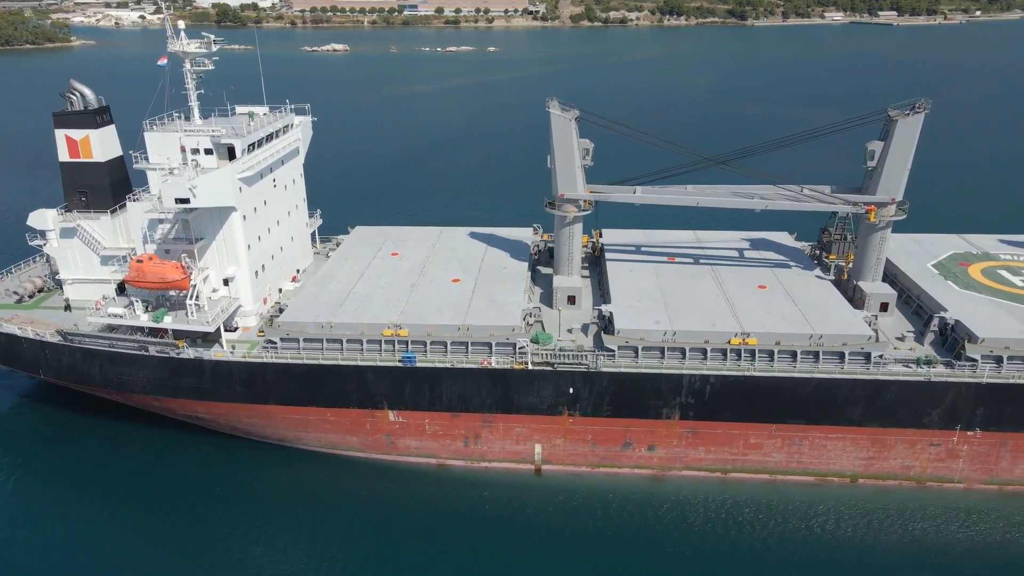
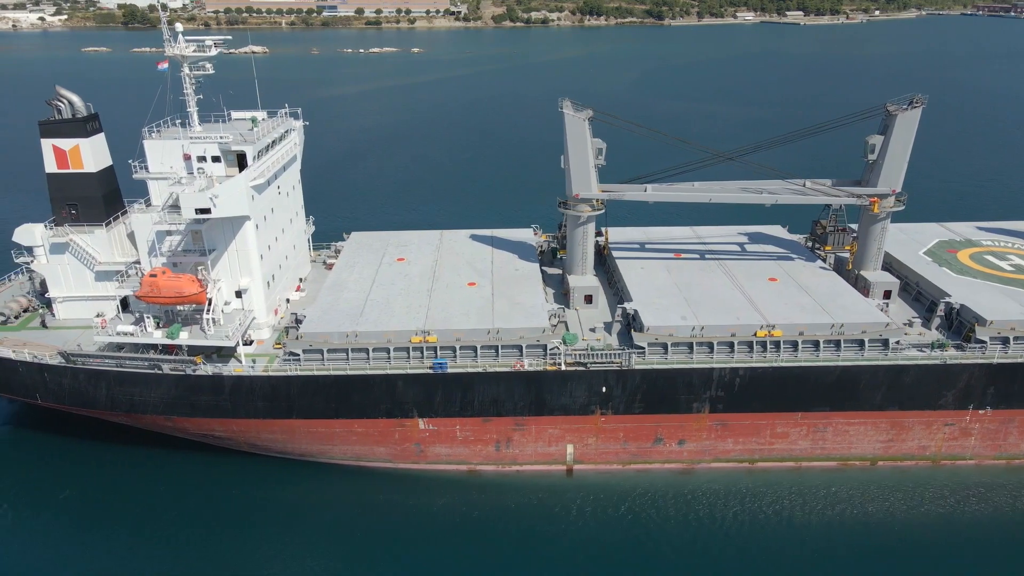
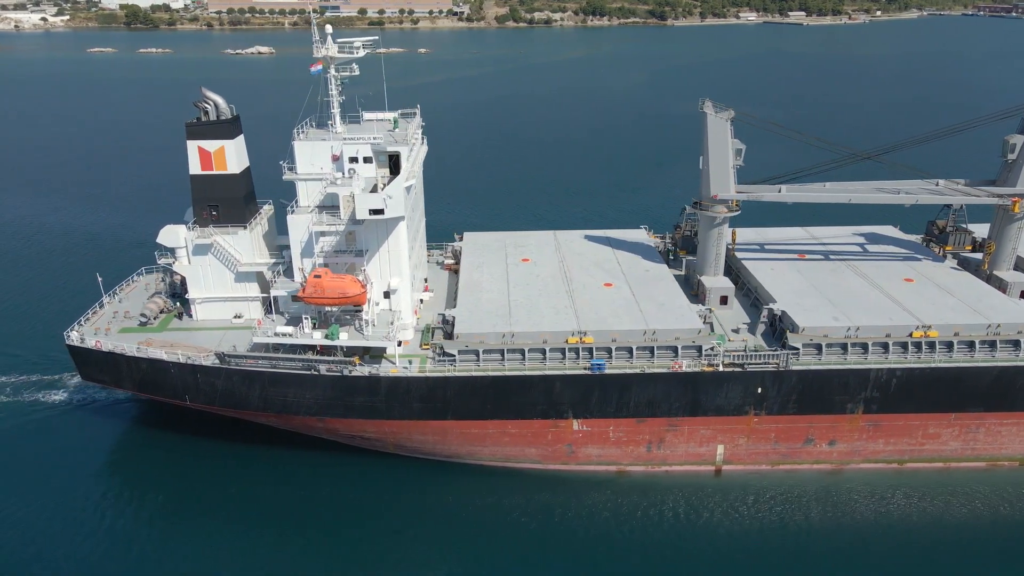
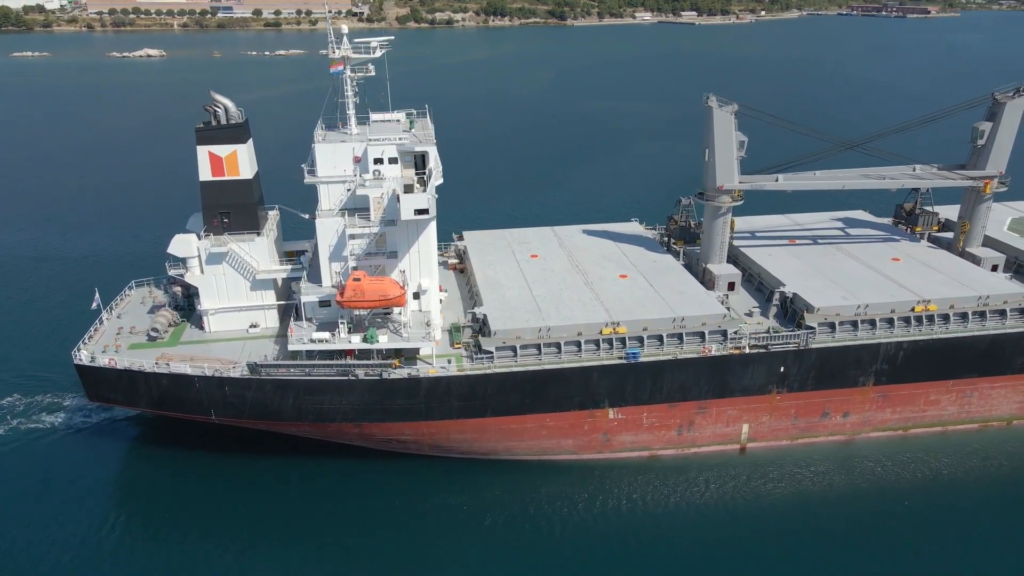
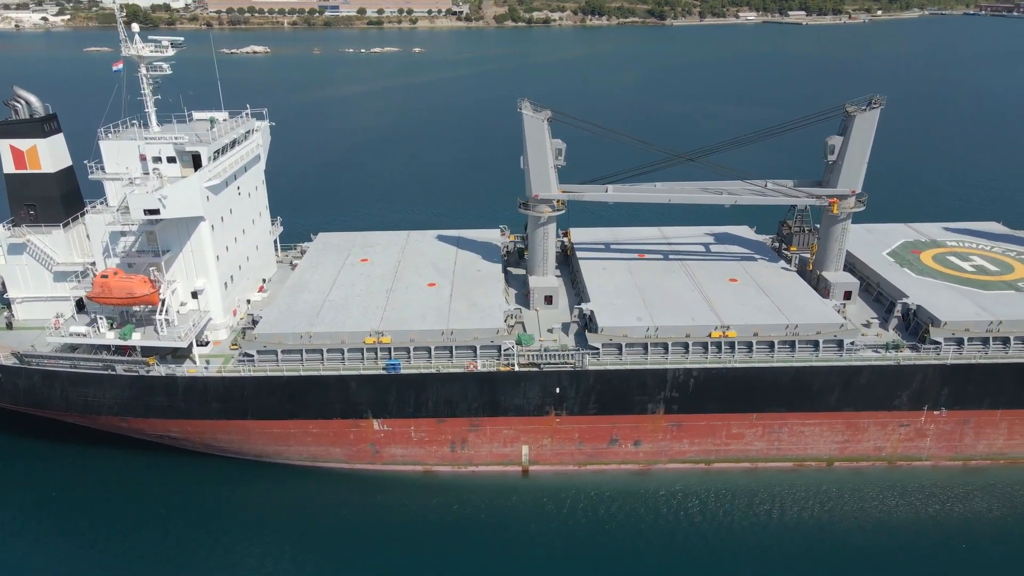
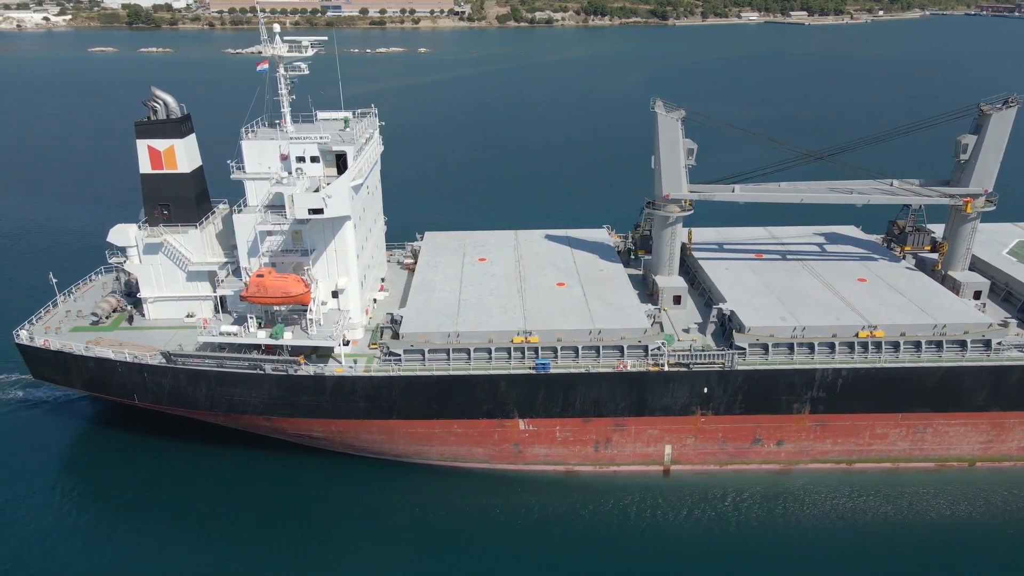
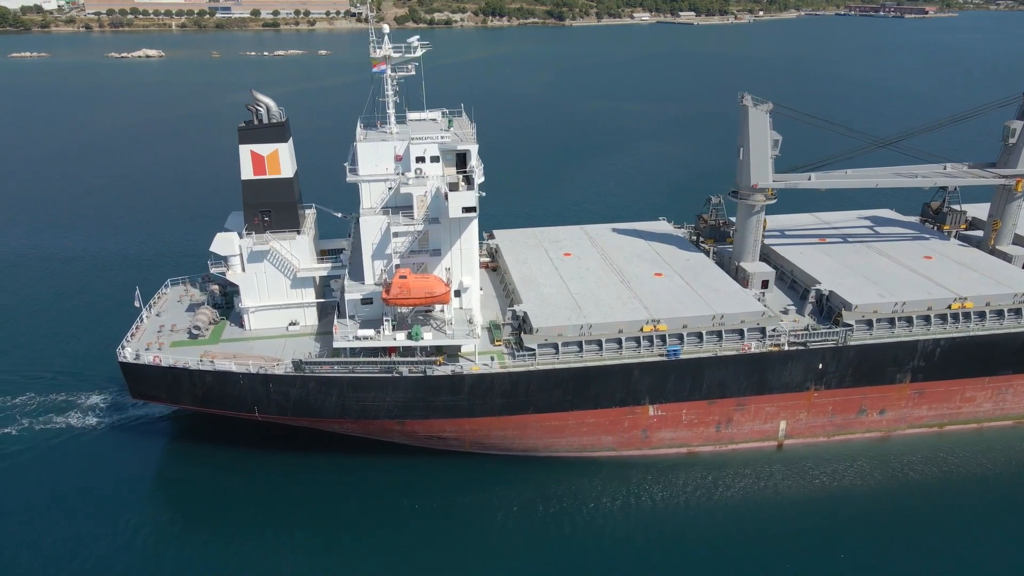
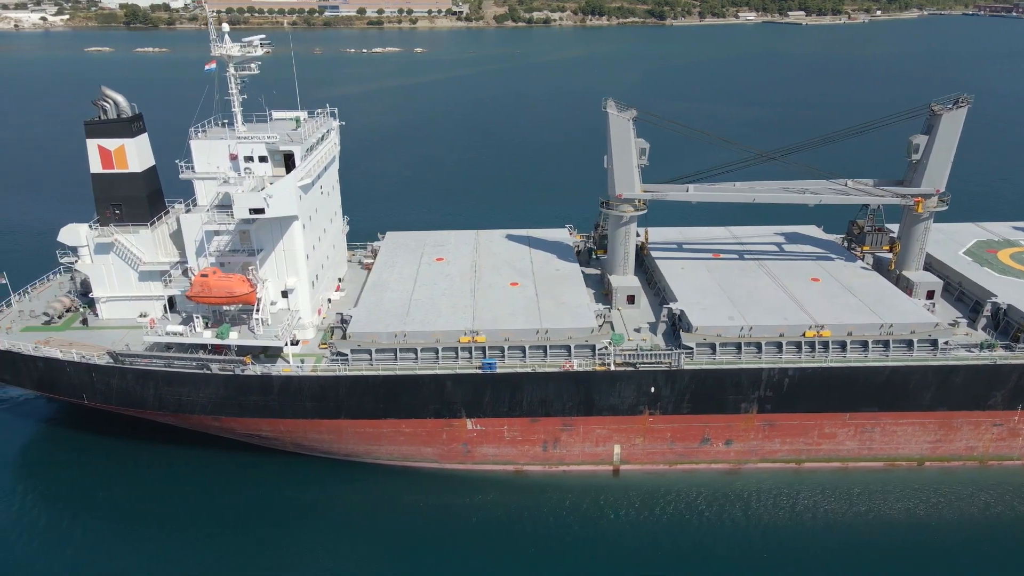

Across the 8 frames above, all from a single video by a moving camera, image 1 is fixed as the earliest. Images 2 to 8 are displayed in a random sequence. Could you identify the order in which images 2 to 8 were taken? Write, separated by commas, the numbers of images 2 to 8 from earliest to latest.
5, 2, 8, 6, 3, 4, 7
